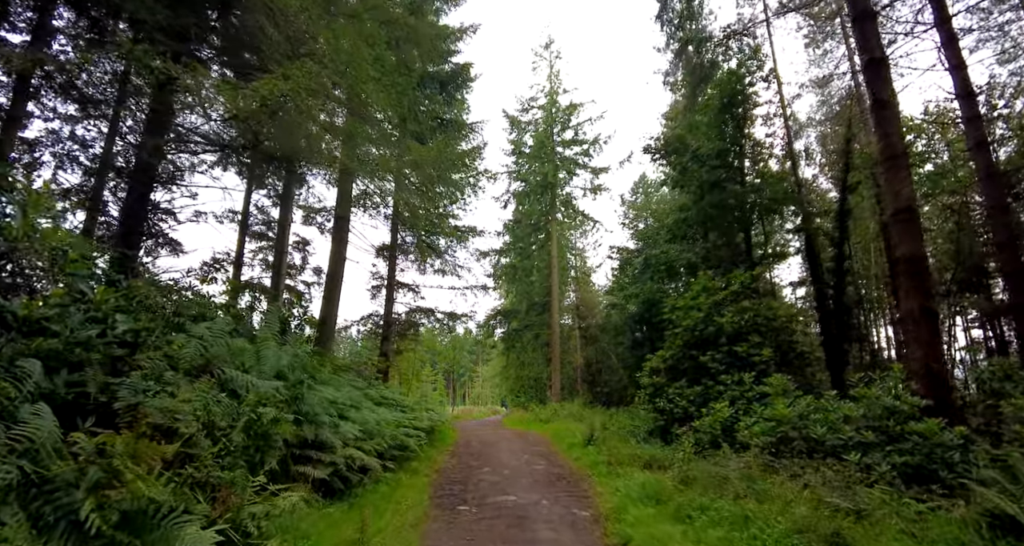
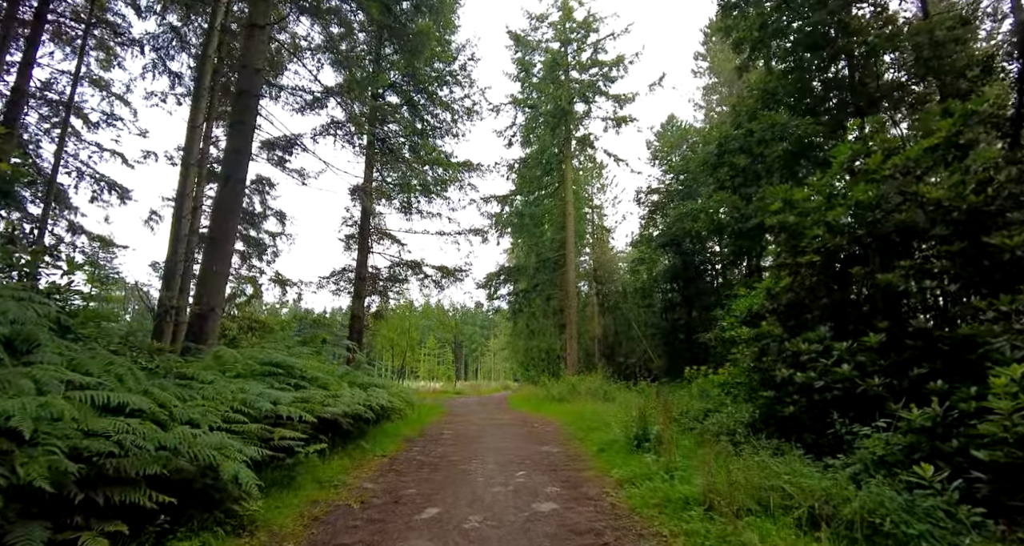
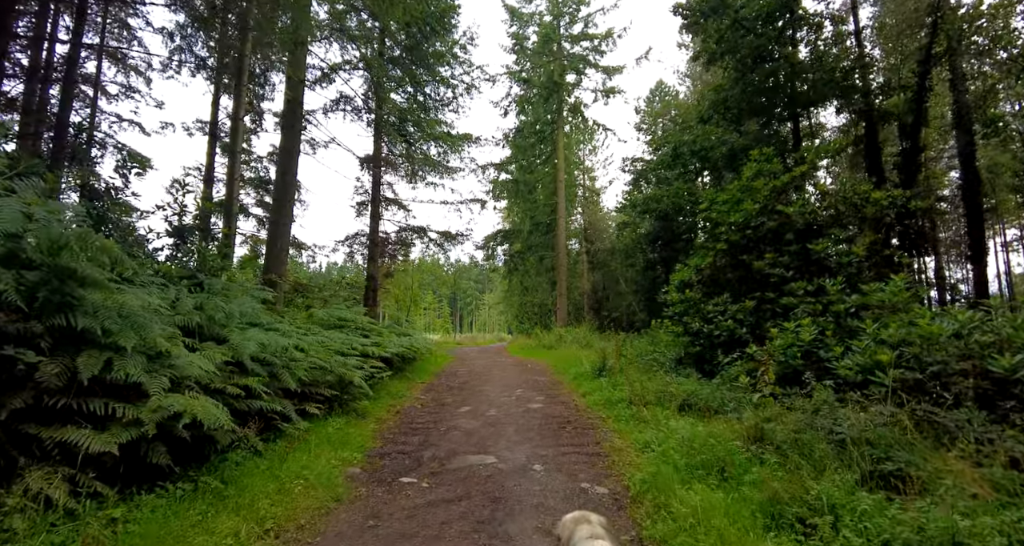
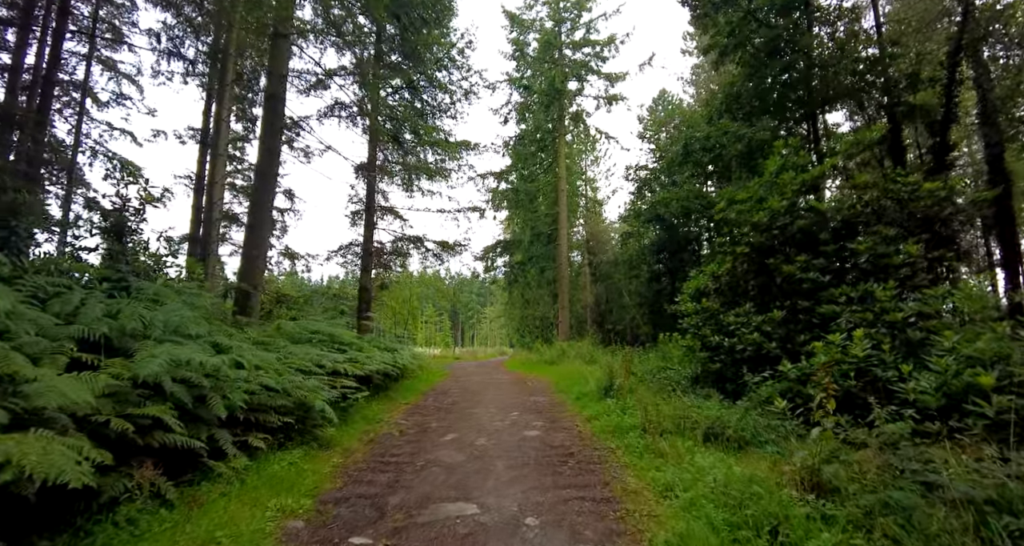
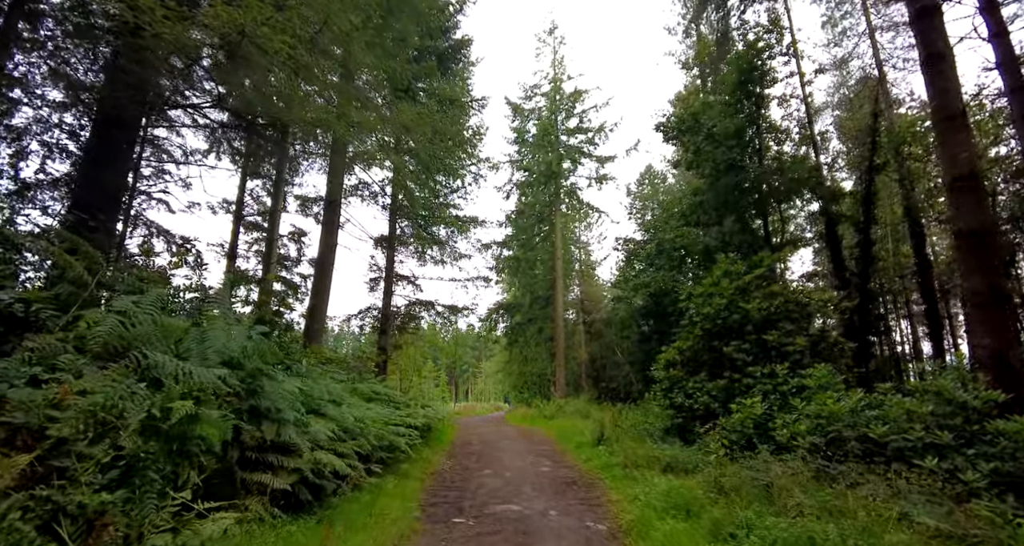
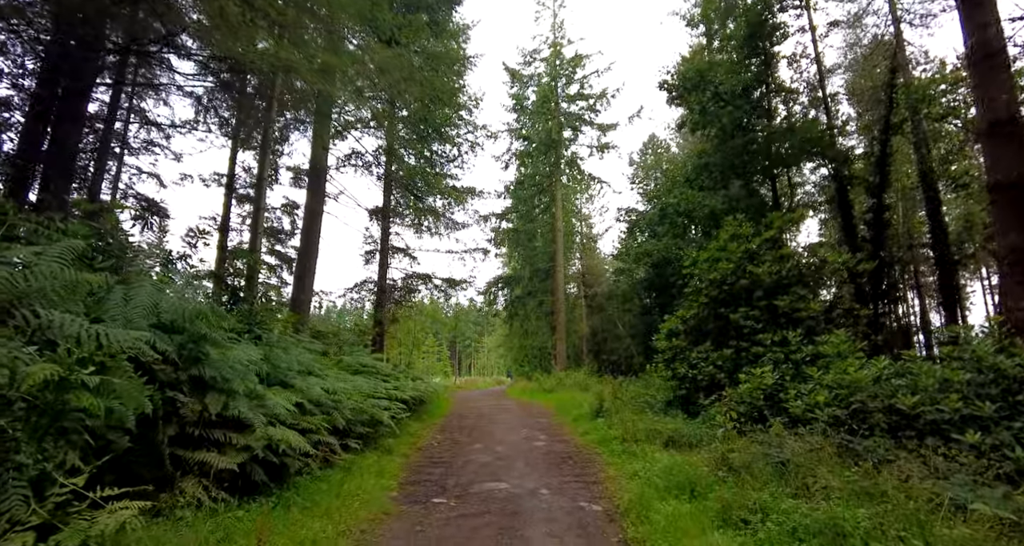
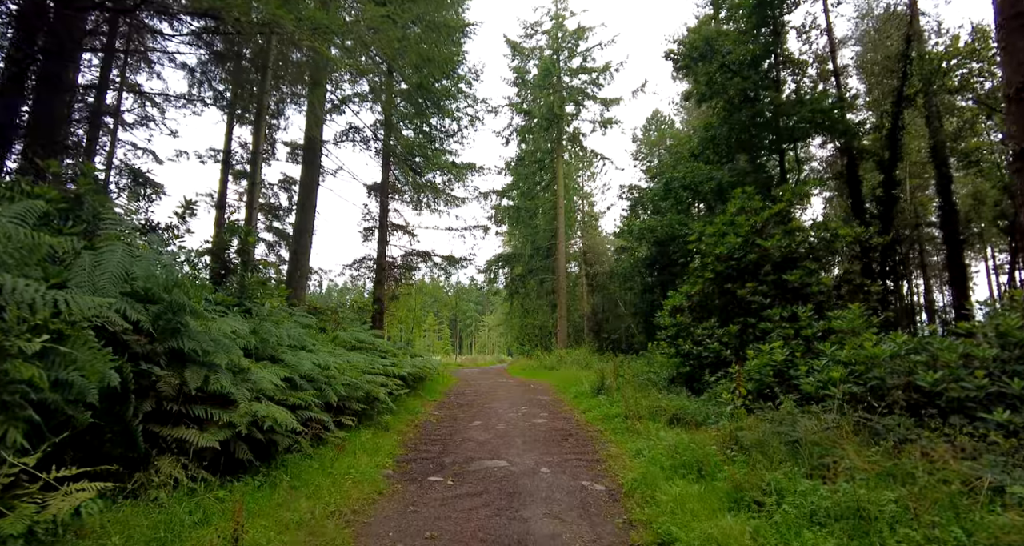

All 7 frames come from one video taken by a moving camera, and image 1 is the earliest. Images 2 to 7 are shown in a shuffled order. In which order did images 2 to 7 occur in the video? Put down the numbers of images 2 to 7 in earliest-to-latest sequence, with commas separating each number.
5, 6, 7, 3, 4, 2
